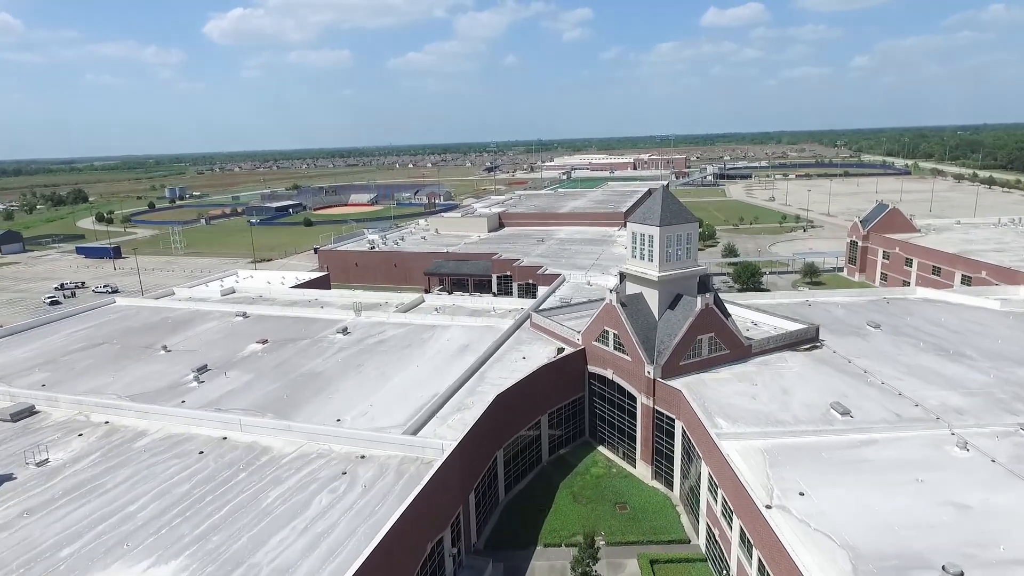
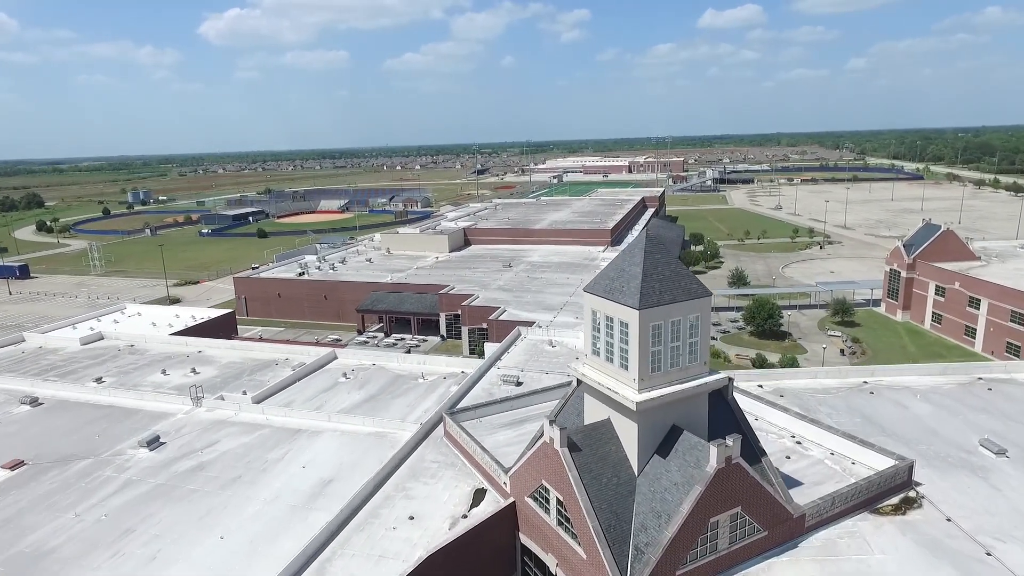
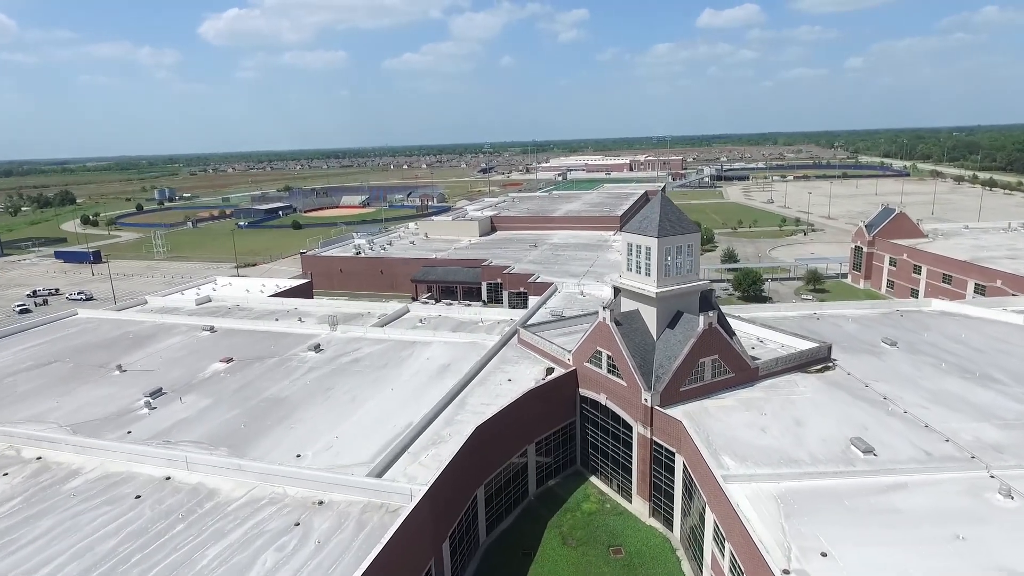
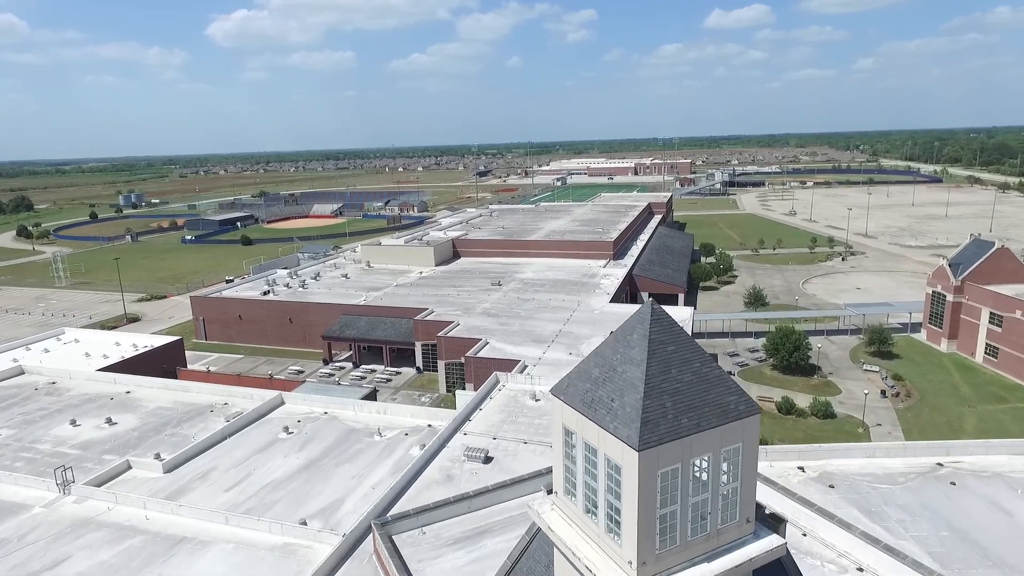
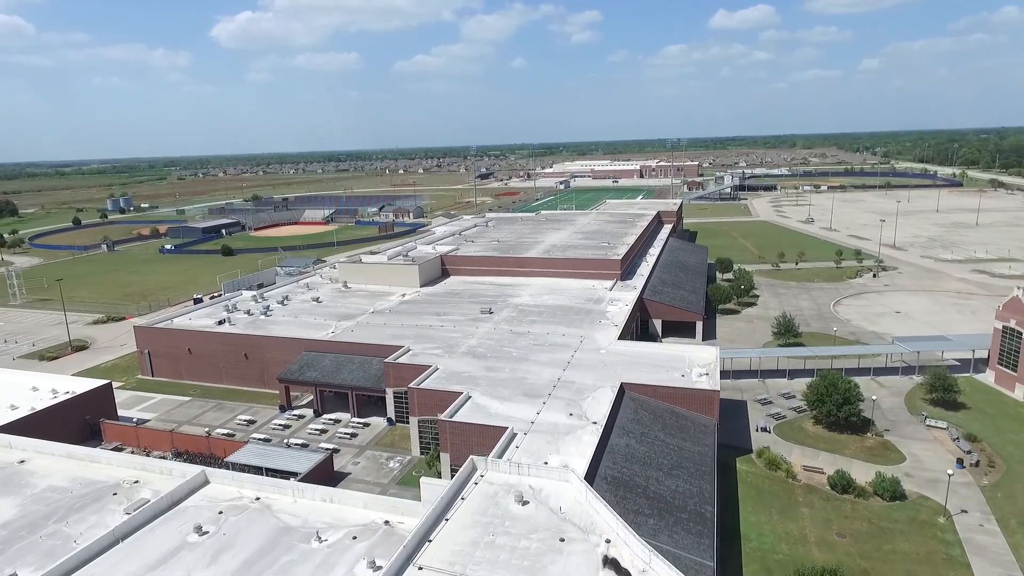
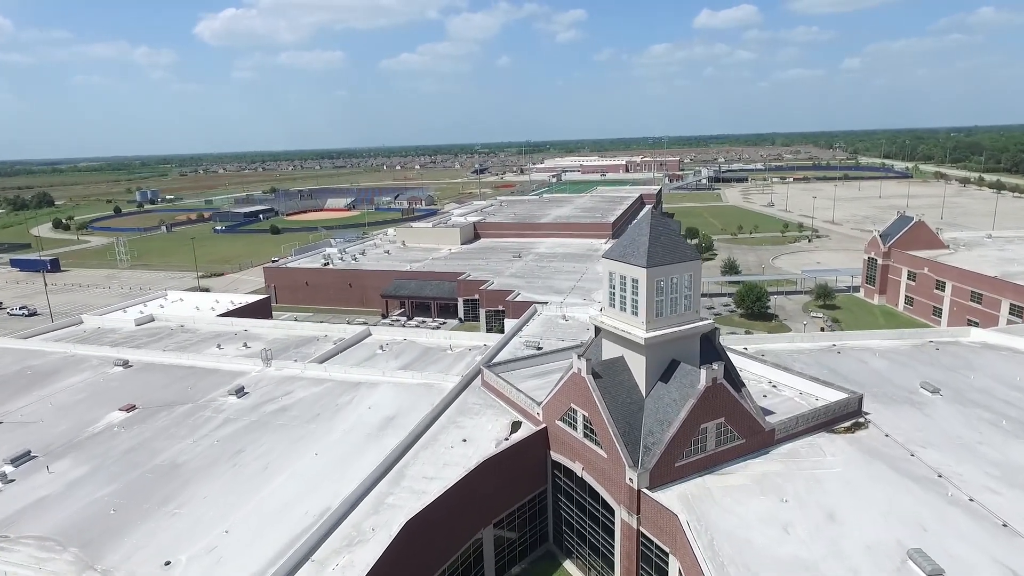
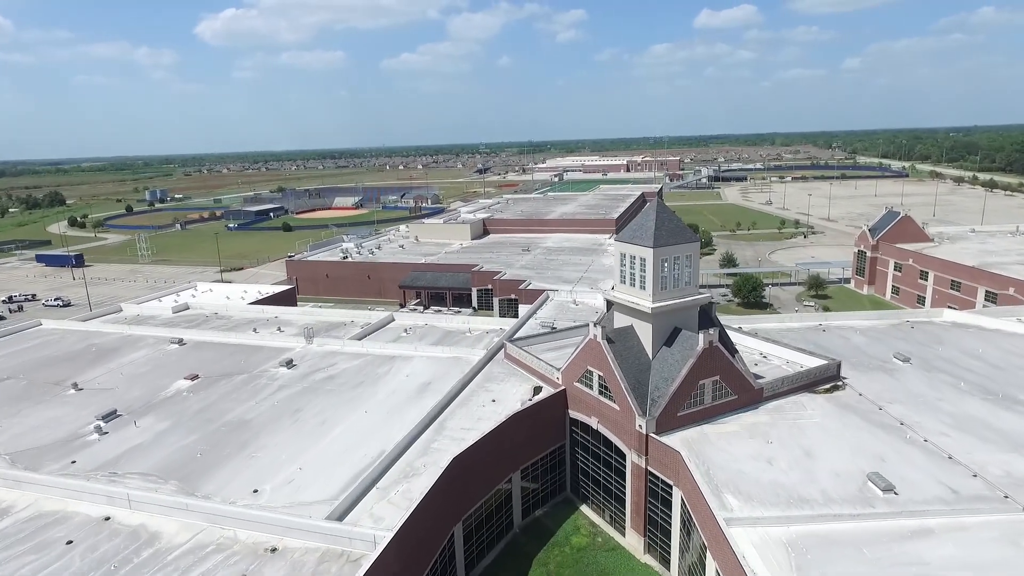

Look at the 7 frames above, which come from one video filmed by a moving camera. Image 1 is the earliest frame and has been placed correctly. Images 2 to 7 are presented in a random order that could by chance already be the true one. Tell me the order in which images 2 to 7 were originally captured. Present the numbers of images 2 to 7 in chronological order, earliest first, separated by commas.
3, 7, 6, 2, 4, 5
